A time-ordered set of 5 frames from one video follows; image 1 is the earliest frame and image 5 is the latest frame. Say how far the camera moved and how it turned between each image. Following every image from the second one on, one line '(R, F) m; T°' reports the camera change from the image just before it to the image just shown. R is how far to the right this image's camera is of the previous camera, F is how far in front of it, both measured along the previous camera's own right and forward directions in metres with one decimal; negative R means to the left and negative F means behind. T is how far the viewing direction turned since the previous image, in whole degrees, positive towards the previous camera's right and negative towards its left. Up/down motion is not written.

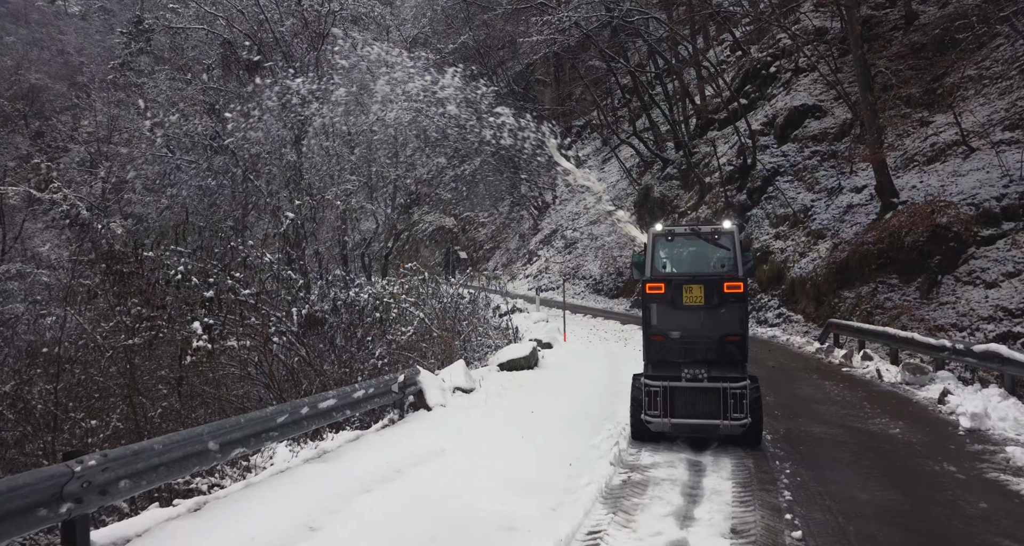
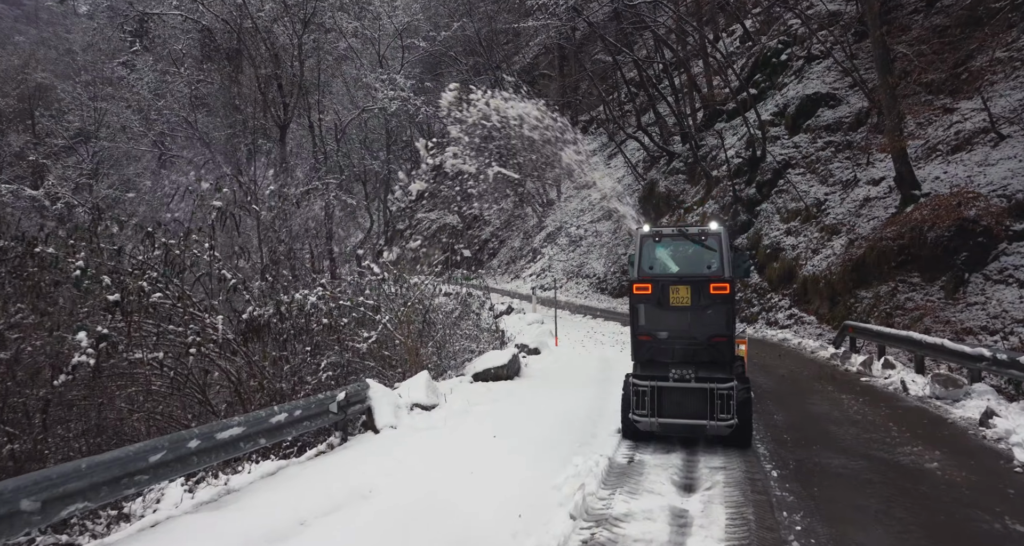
(+0.5, +1.3) m; -1°
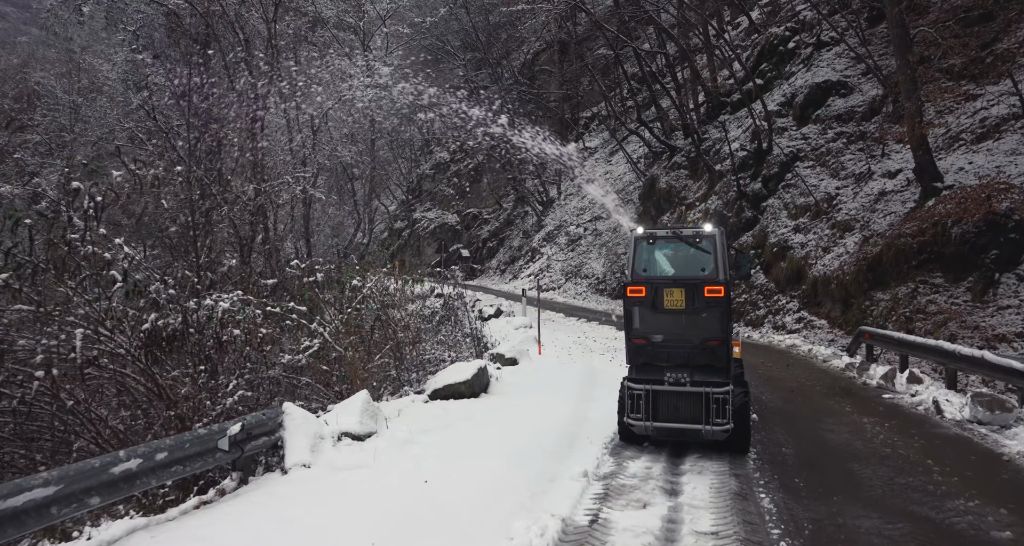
(+0.5, +1.5) m; 0°
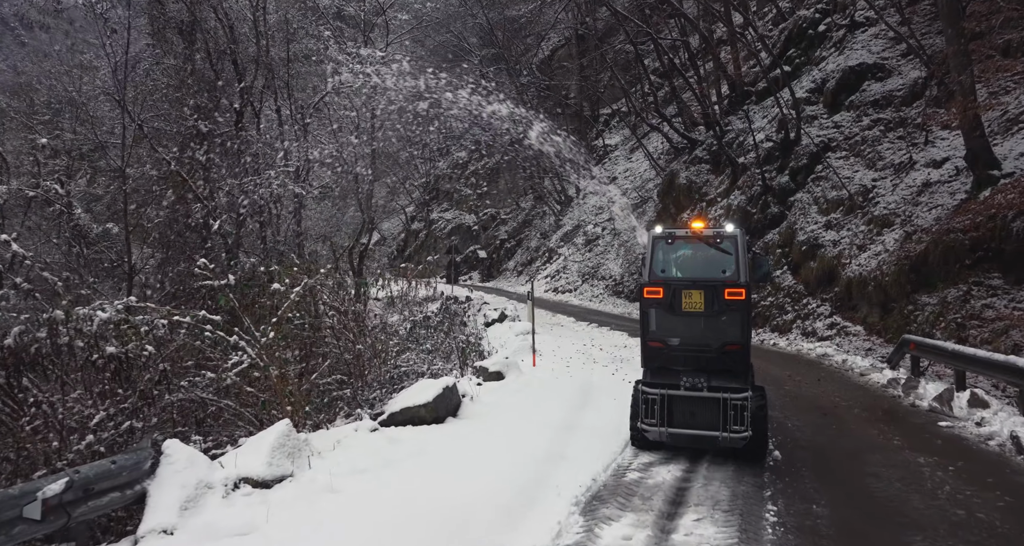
(+0.6, +1.6) m; -2°
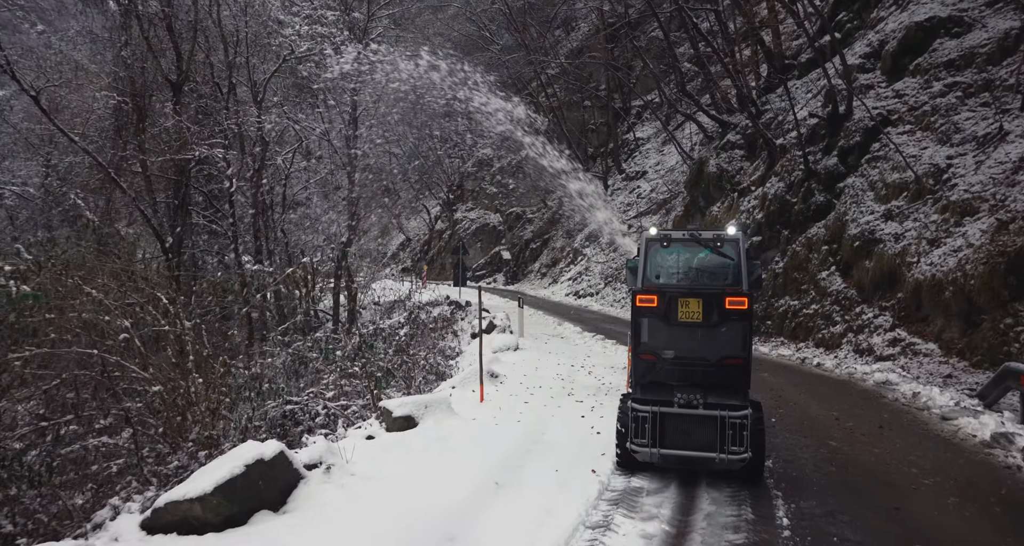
(+1.2, +3.3) m; -3°
